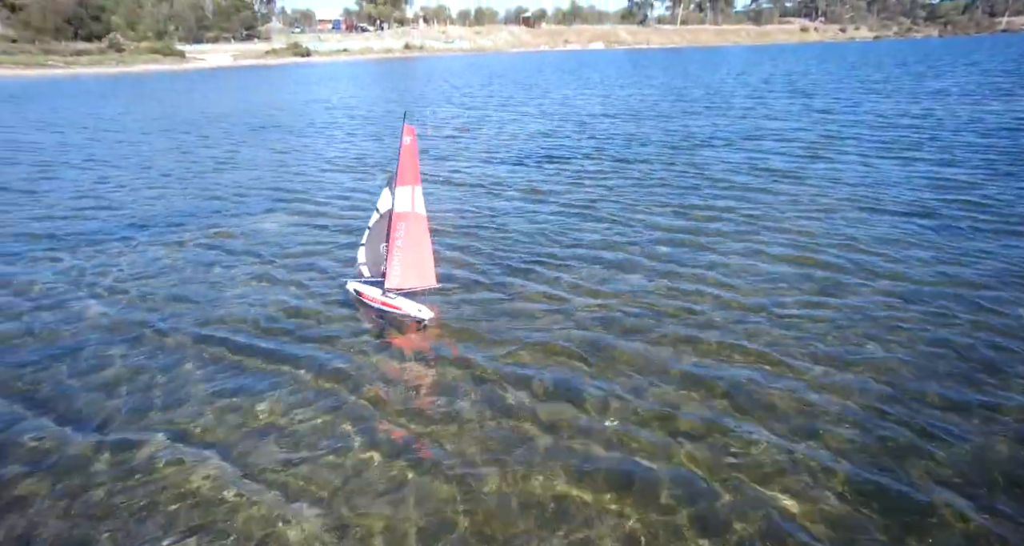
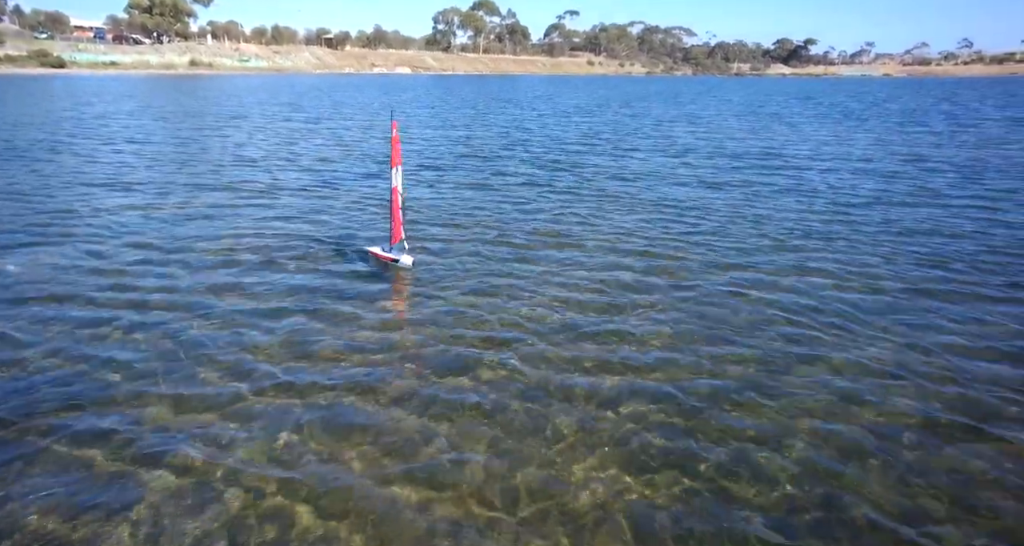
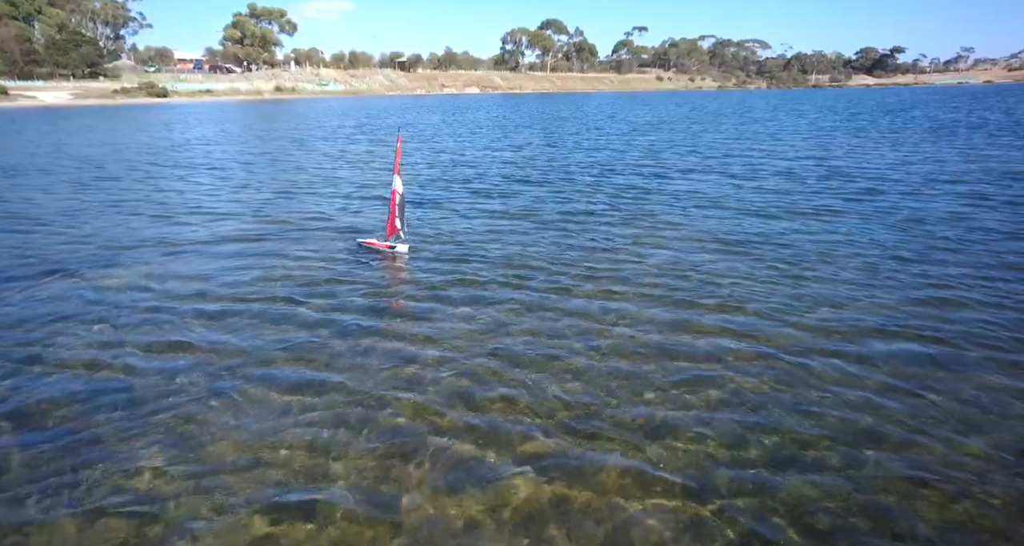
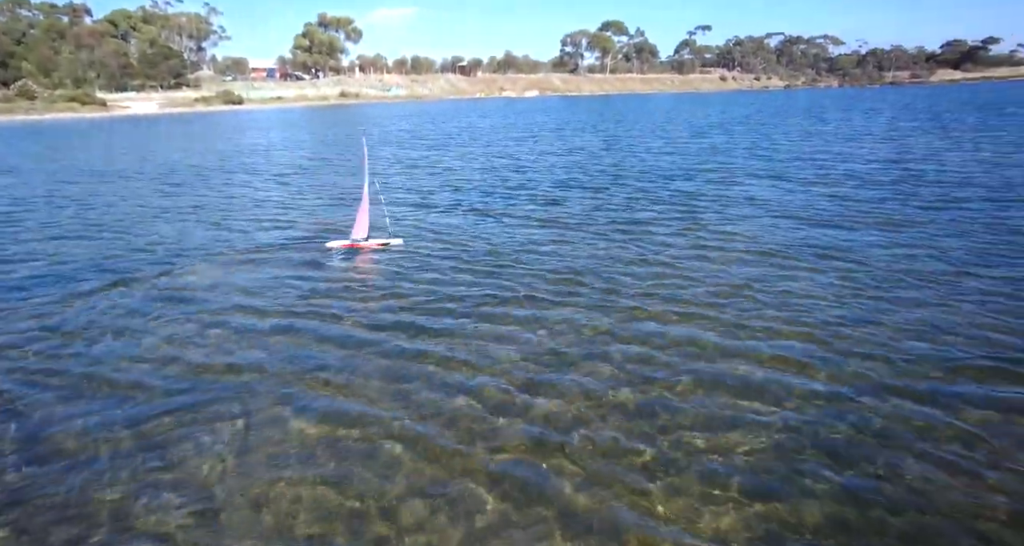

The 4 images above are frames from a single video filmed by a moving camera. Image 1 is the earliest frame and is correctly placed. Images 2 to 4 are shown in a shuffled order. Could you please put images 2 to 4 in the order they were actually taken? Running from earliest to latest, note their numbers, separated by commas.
4, 3, 2
